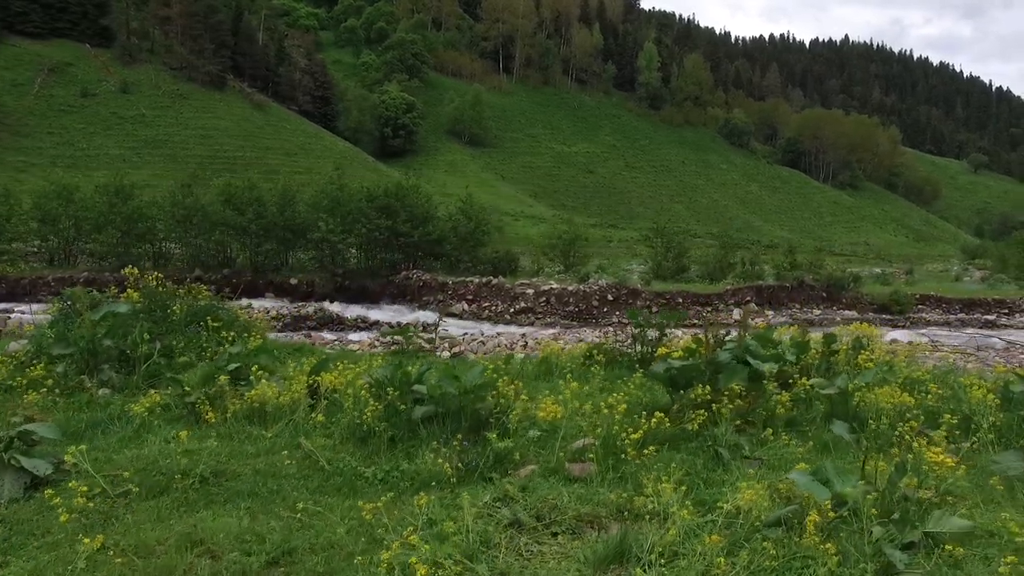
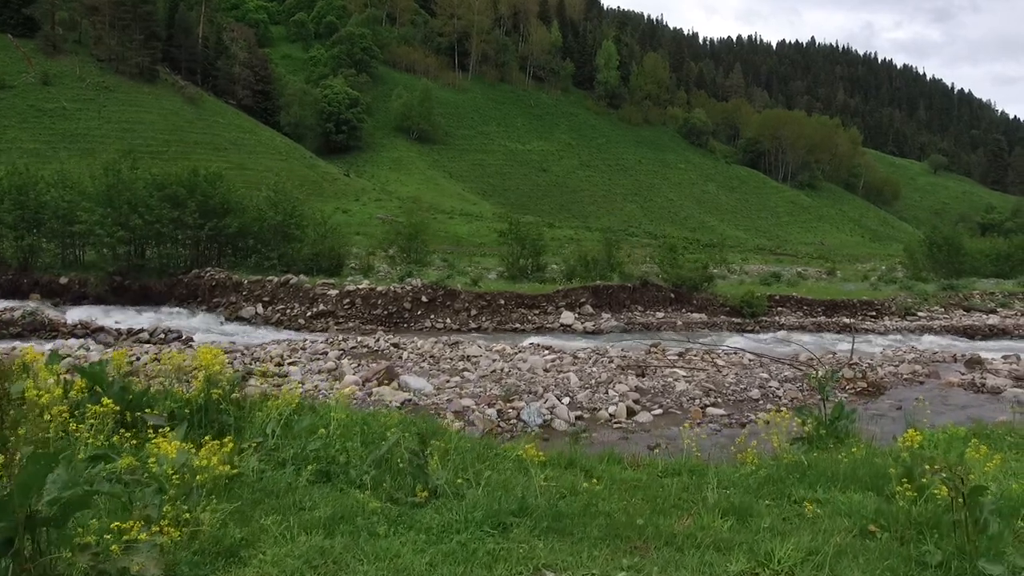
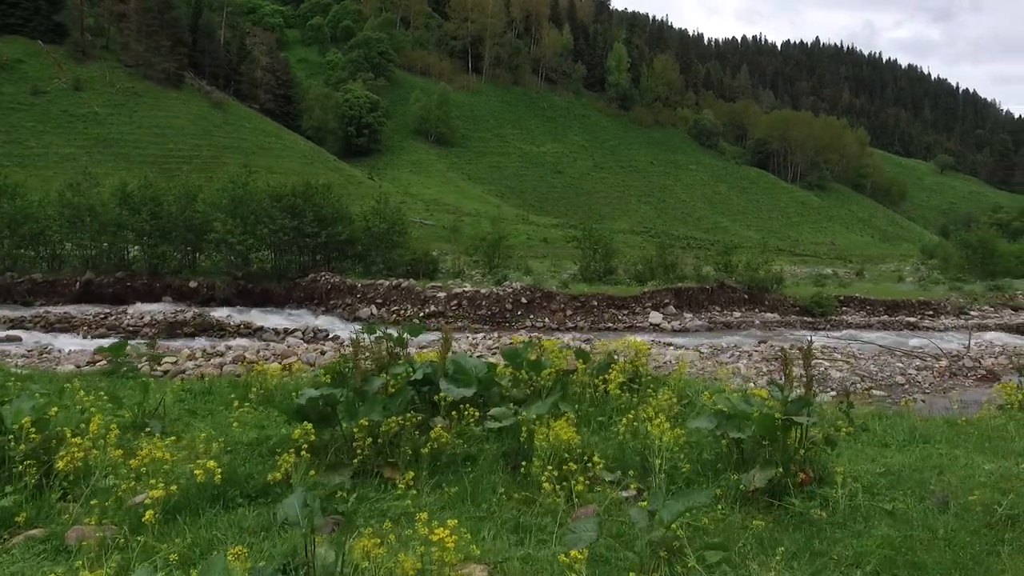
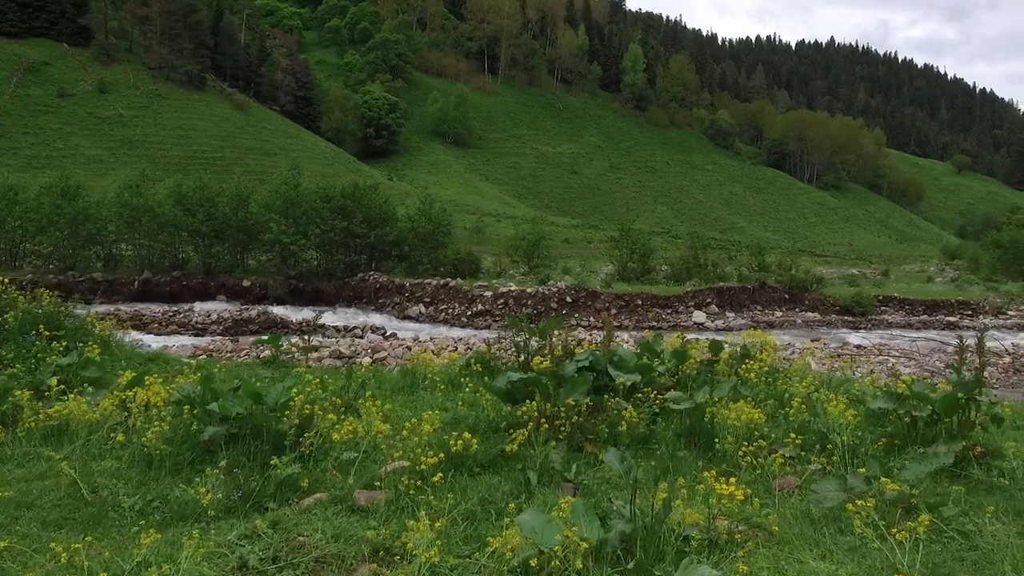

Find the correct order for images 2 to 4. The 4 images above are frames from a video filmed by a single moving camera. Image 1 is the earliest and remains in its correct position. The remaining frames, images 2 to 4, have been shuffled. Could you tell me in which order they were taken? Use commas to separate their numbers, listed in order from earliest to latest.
4, 3, 2
